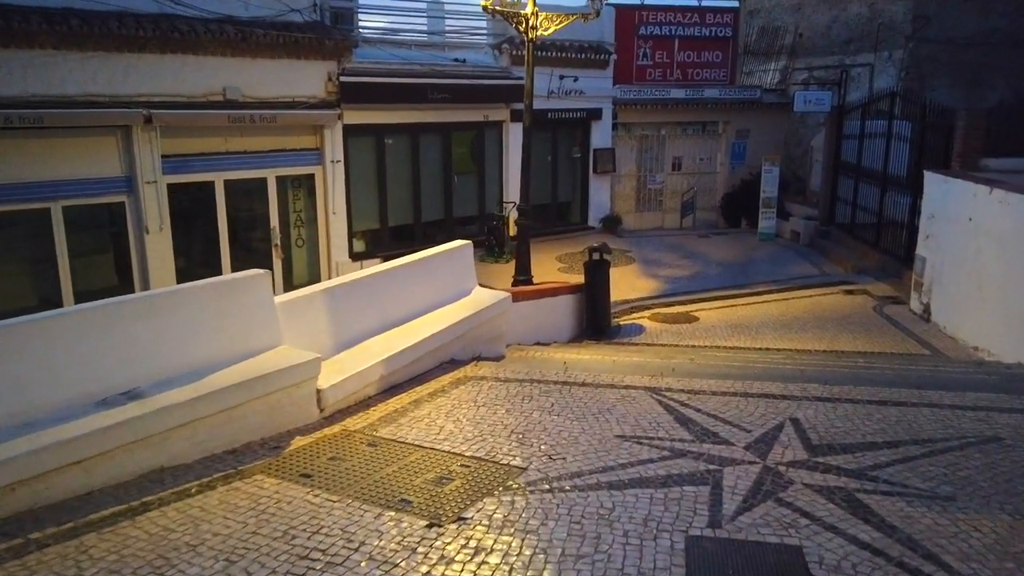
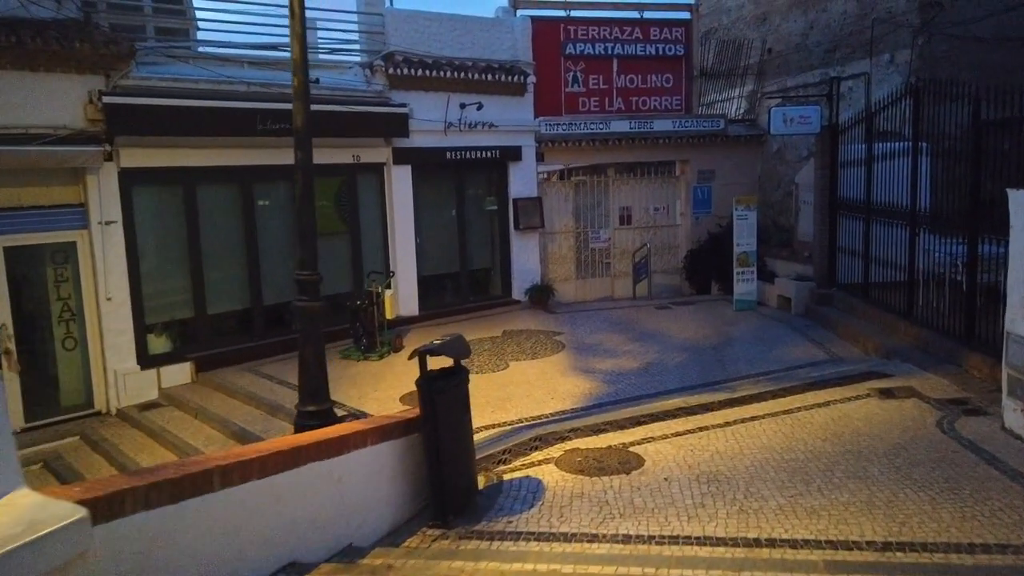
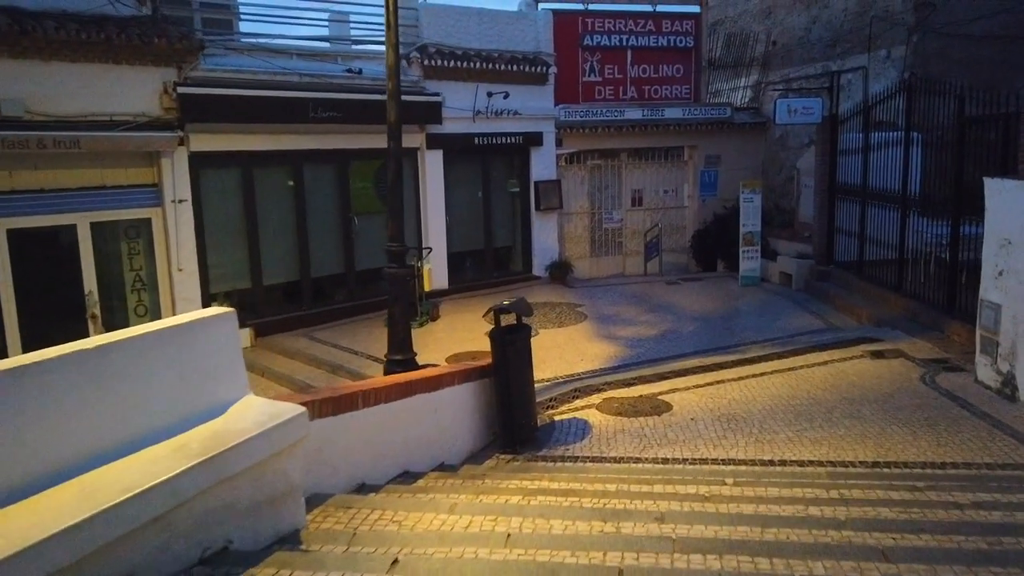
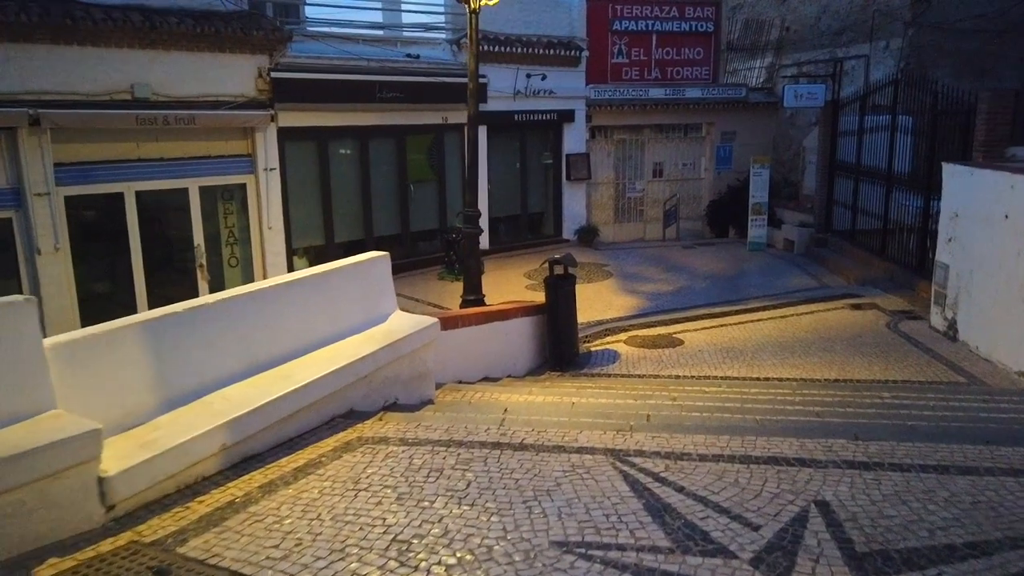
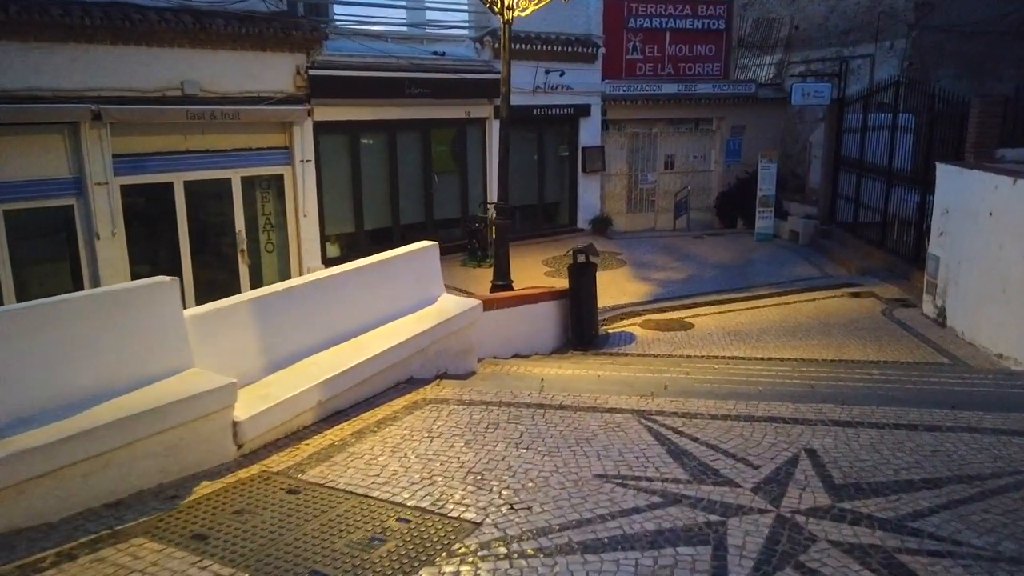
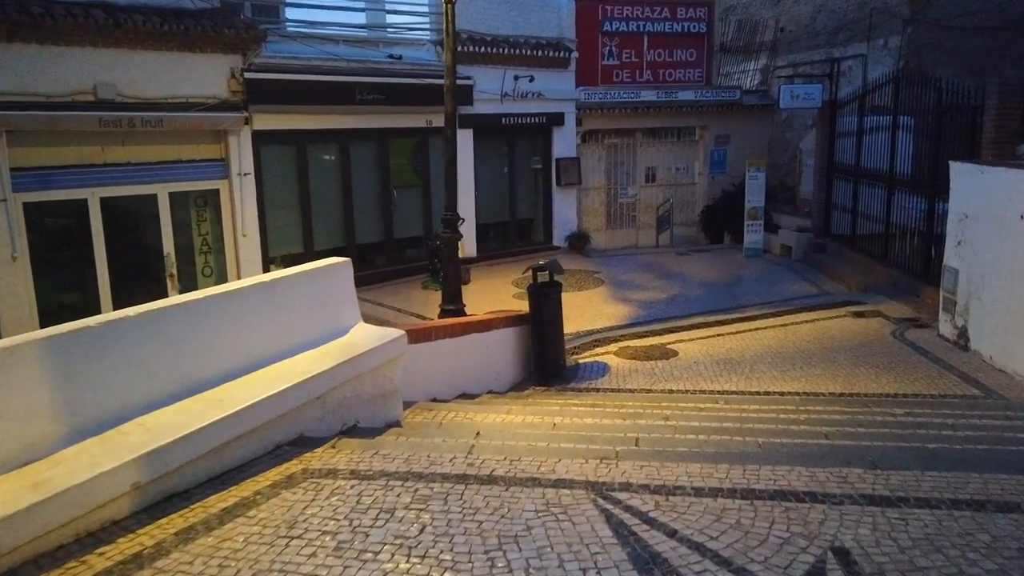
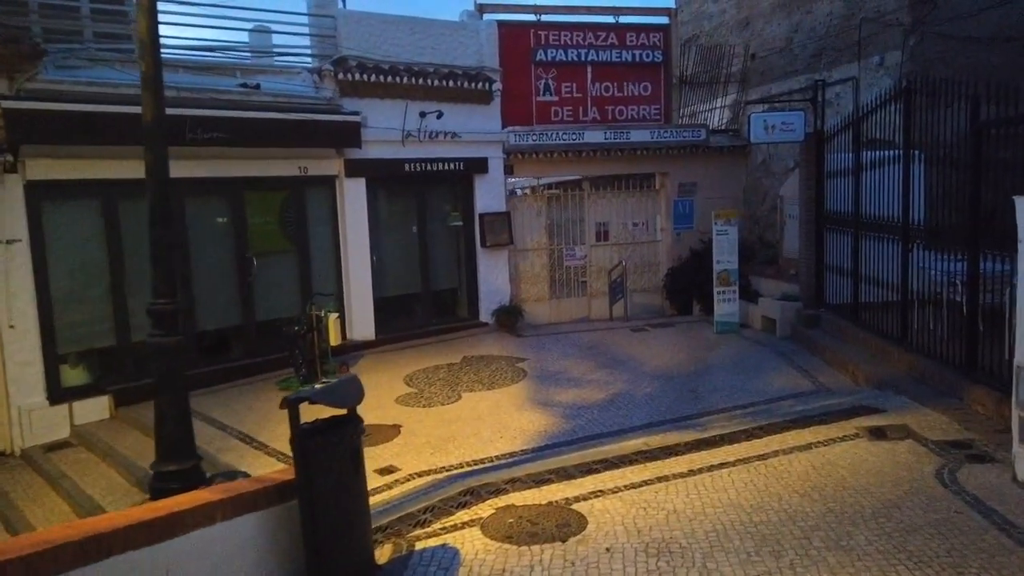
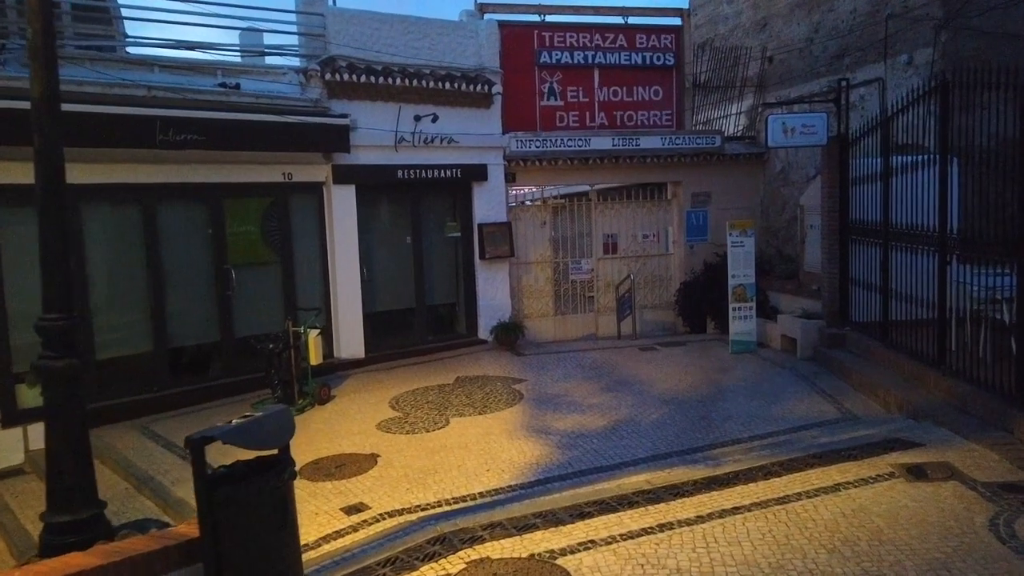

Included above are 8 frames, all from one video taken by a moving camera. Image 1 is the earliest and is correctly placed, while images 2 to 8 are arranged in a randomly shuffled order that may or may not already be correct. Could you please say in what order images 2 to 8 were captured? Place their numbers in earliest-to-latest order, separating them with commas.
5, 4, 6, 3, 2, 7, 8
